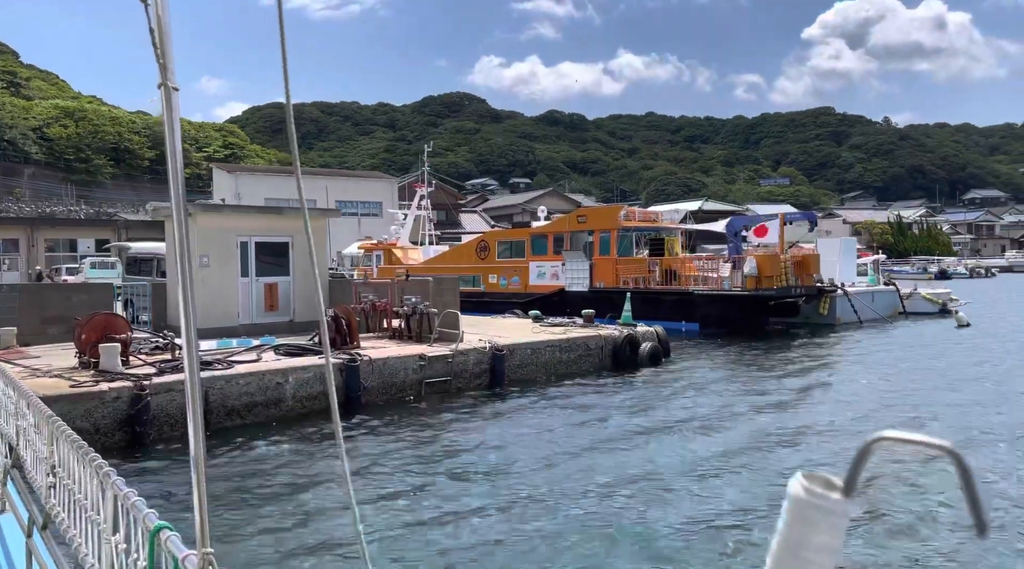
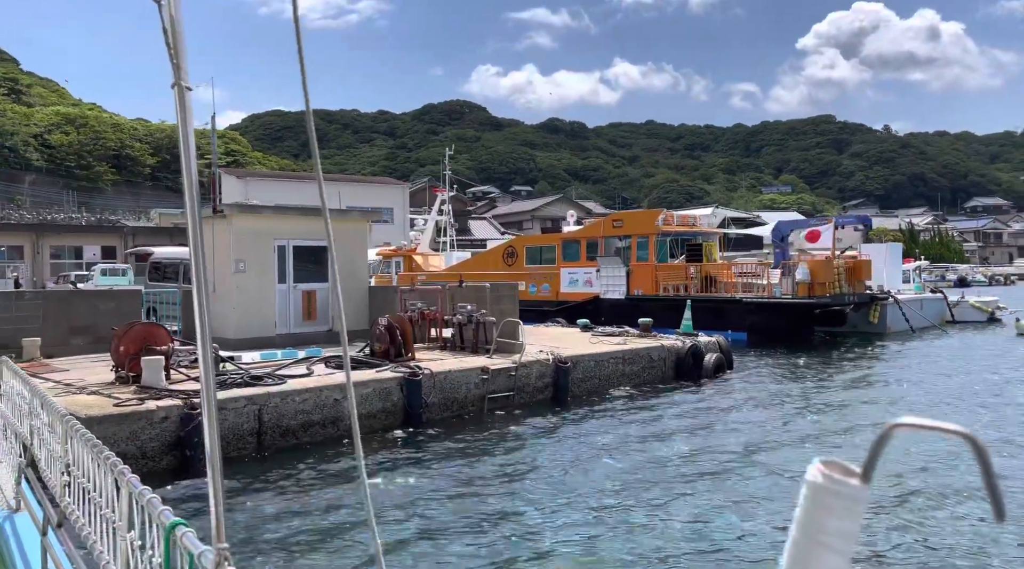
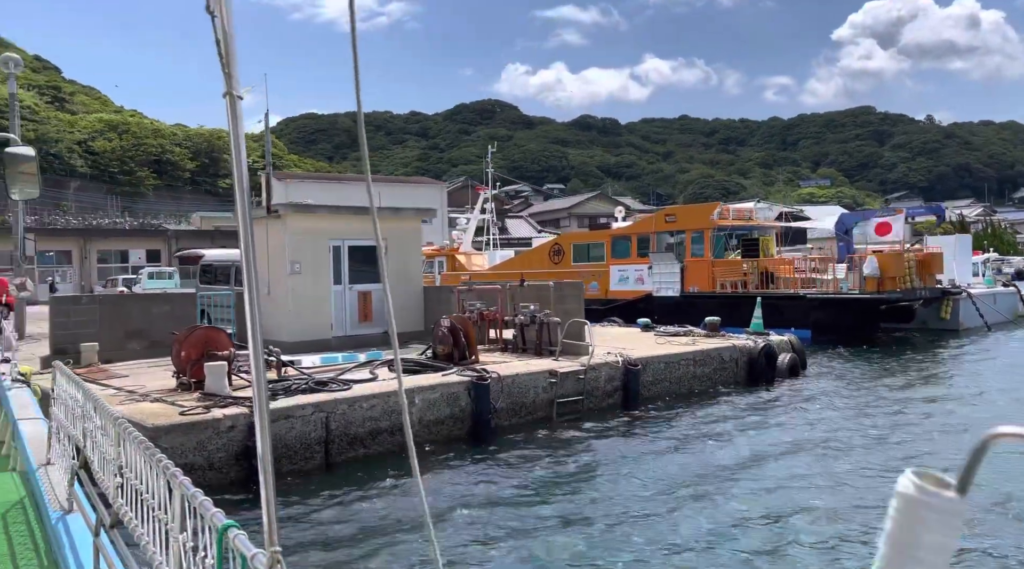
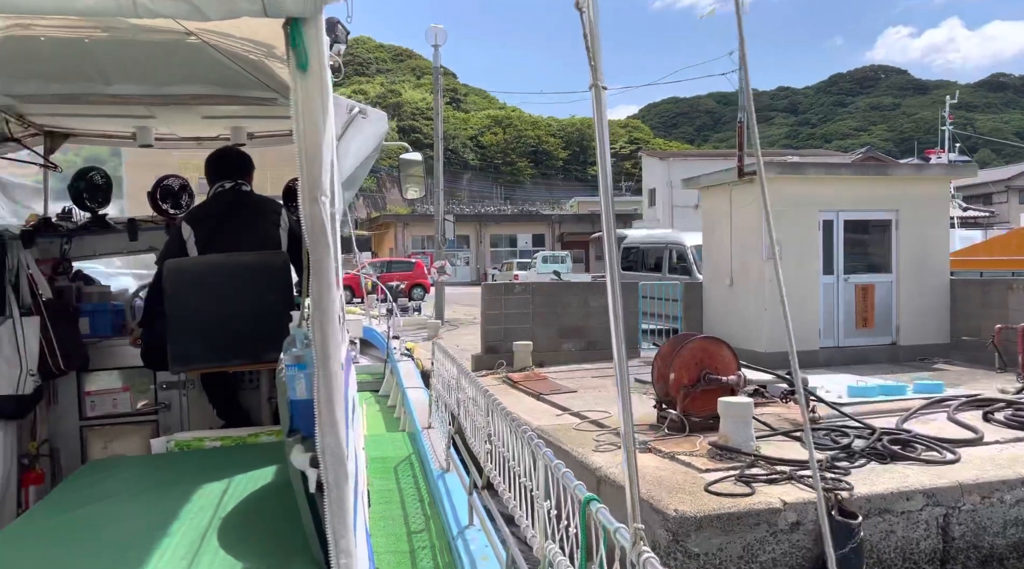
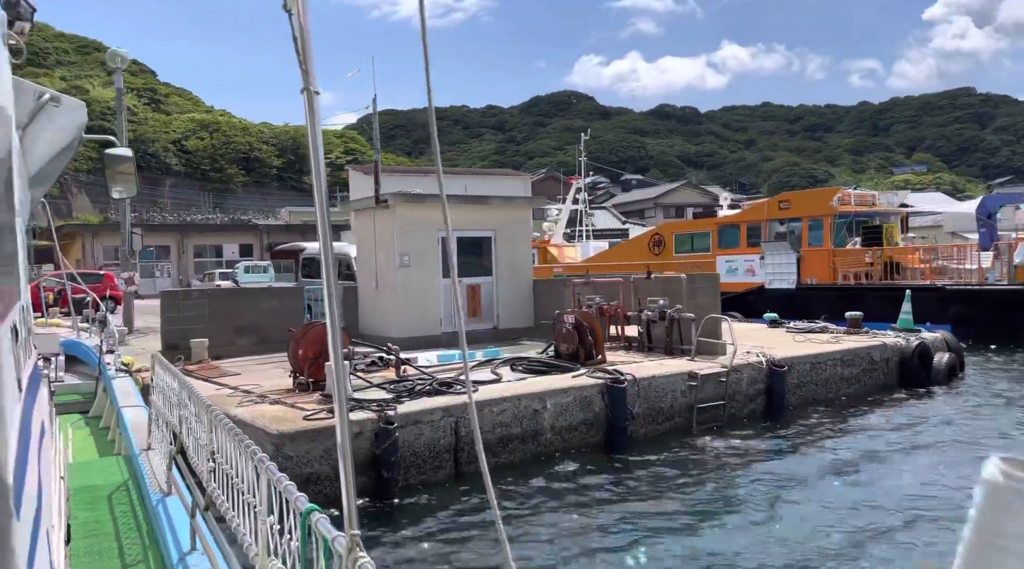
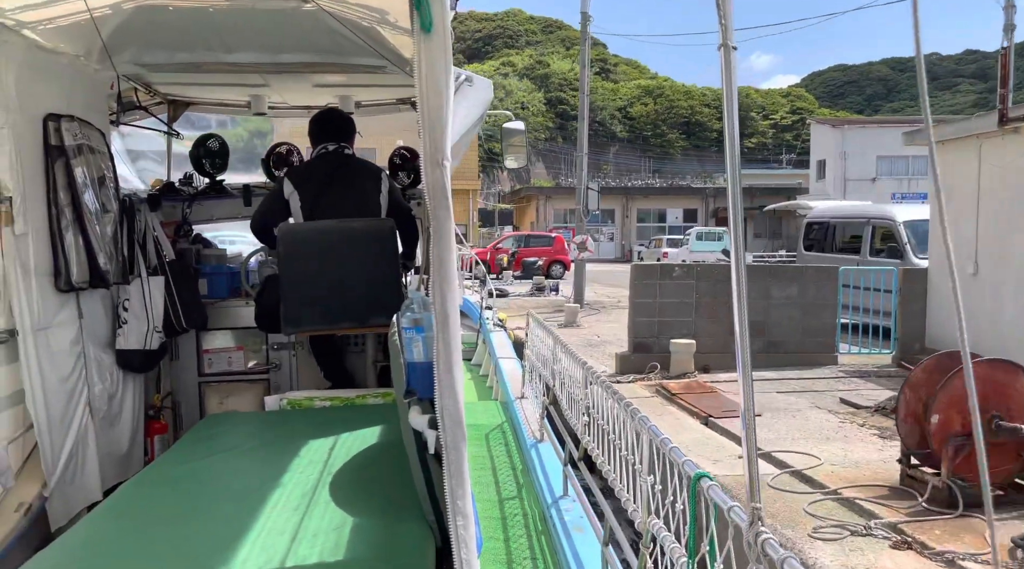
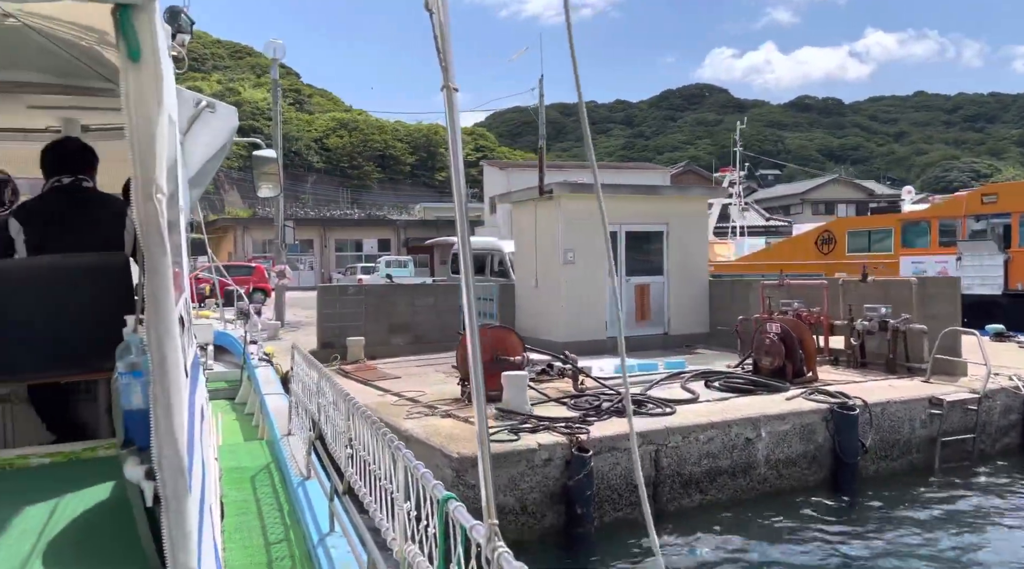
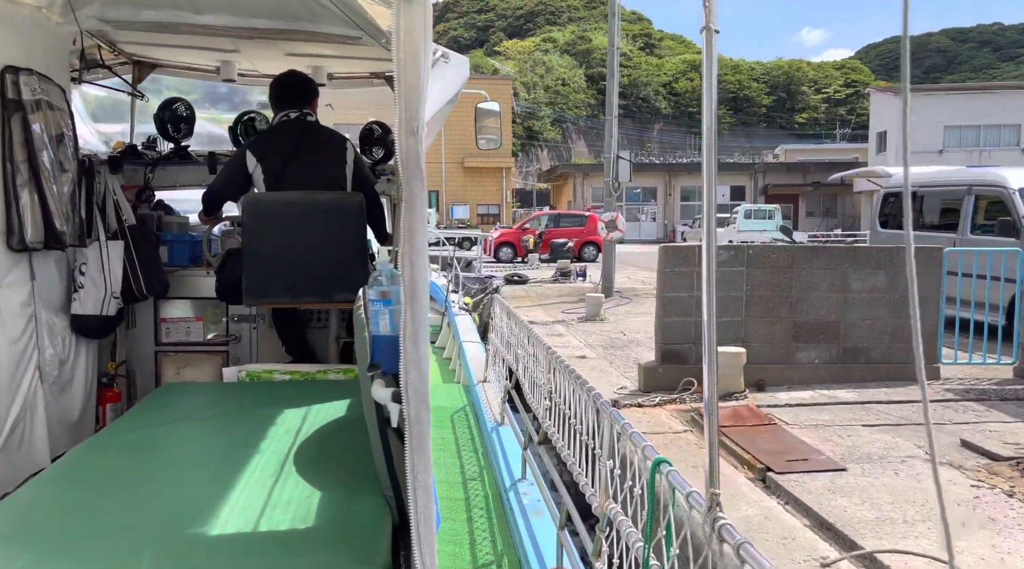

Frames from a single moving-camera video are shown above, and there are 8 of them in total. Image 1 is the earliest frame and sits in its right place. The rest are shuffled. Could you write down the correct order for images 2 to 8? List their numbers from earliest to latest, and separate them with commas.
2, 3, 5, 7, 4, 6, 8
